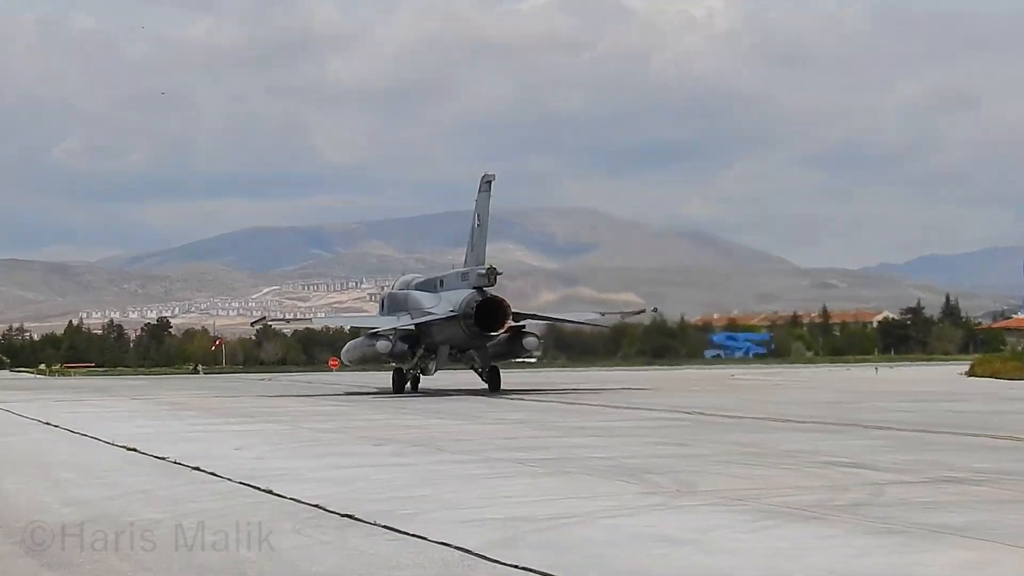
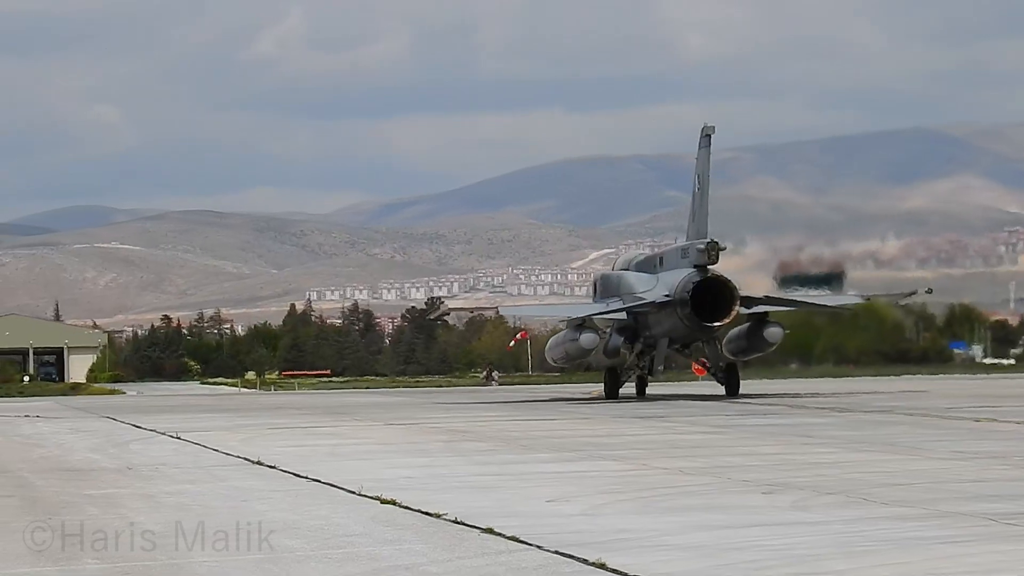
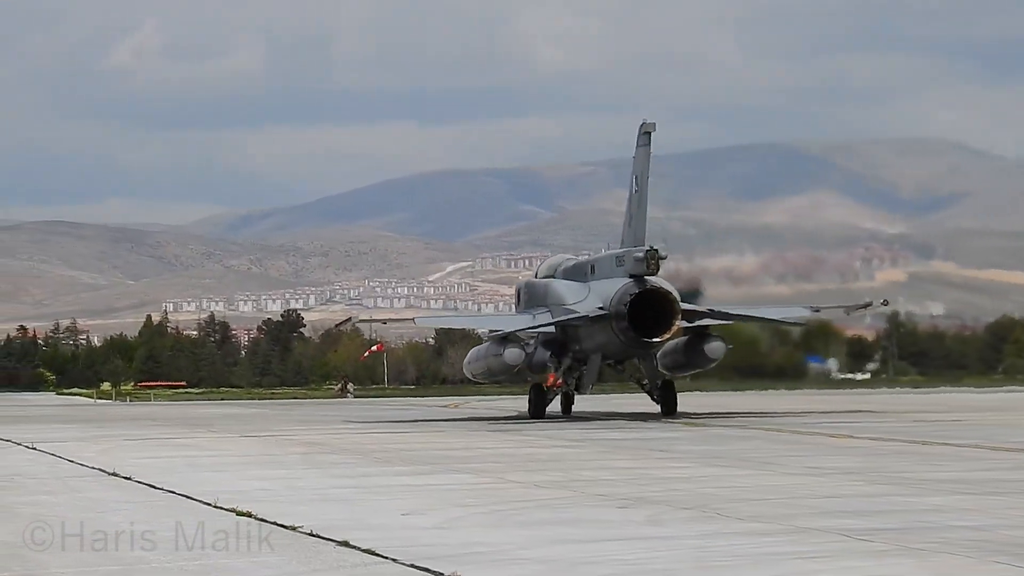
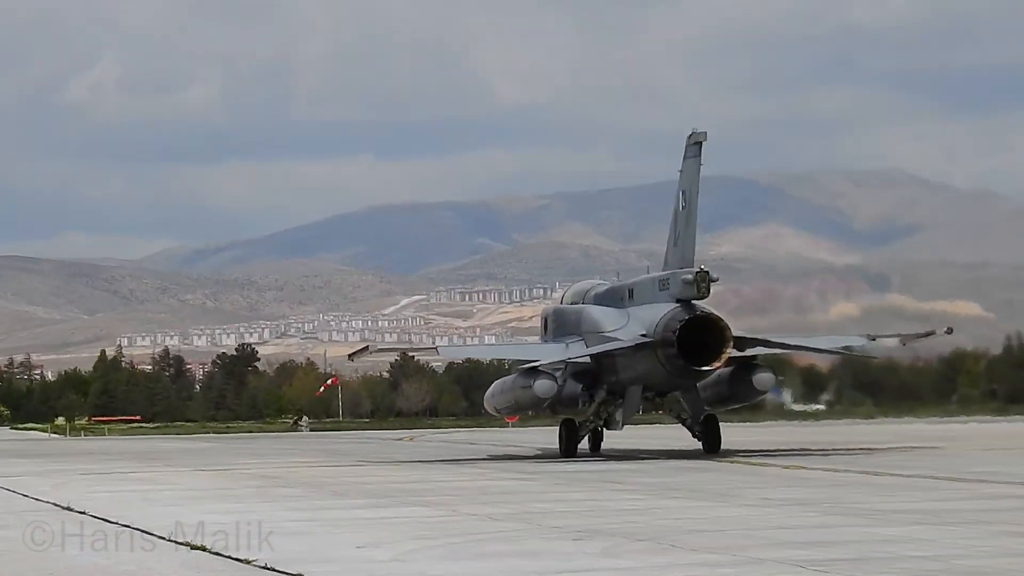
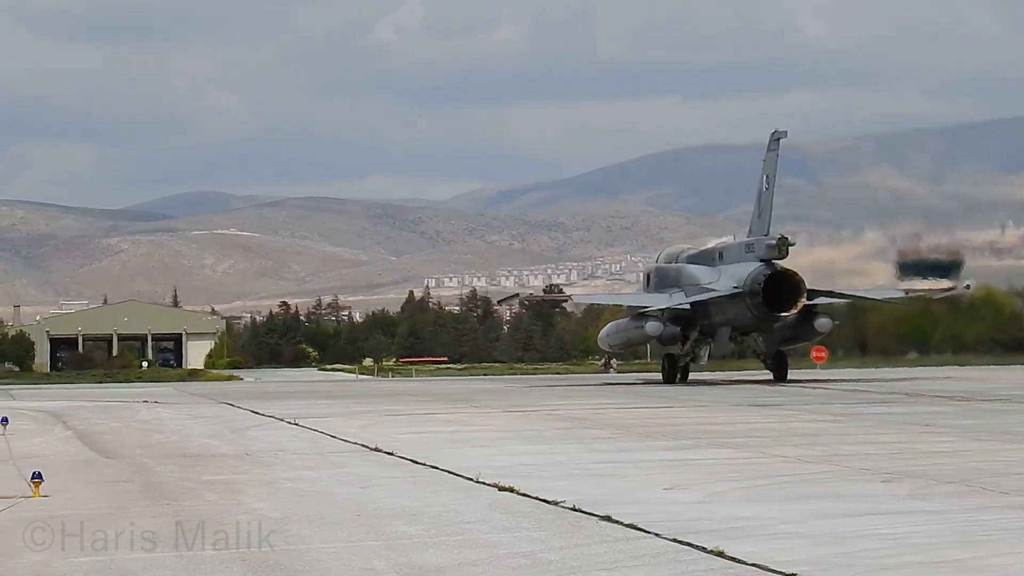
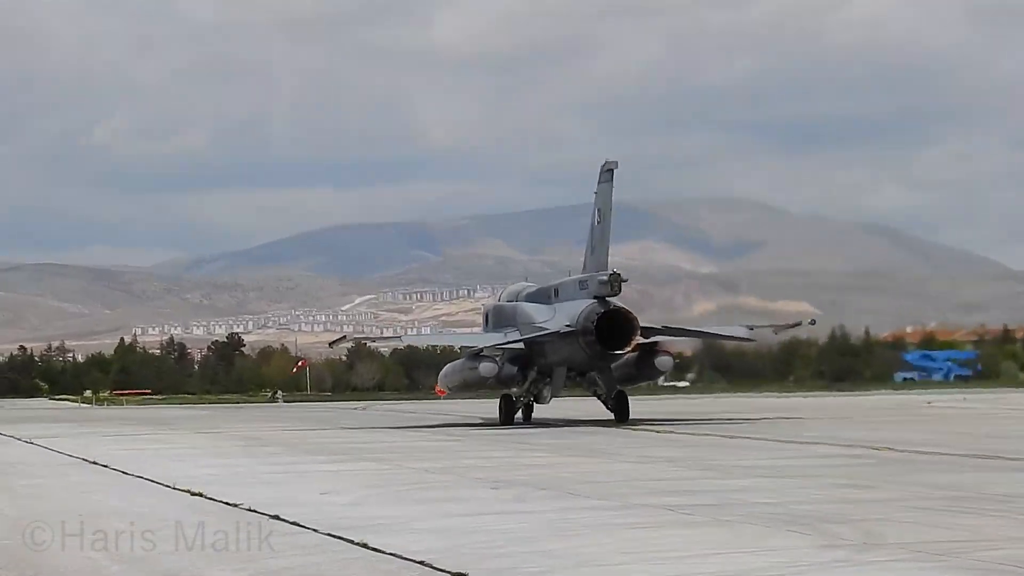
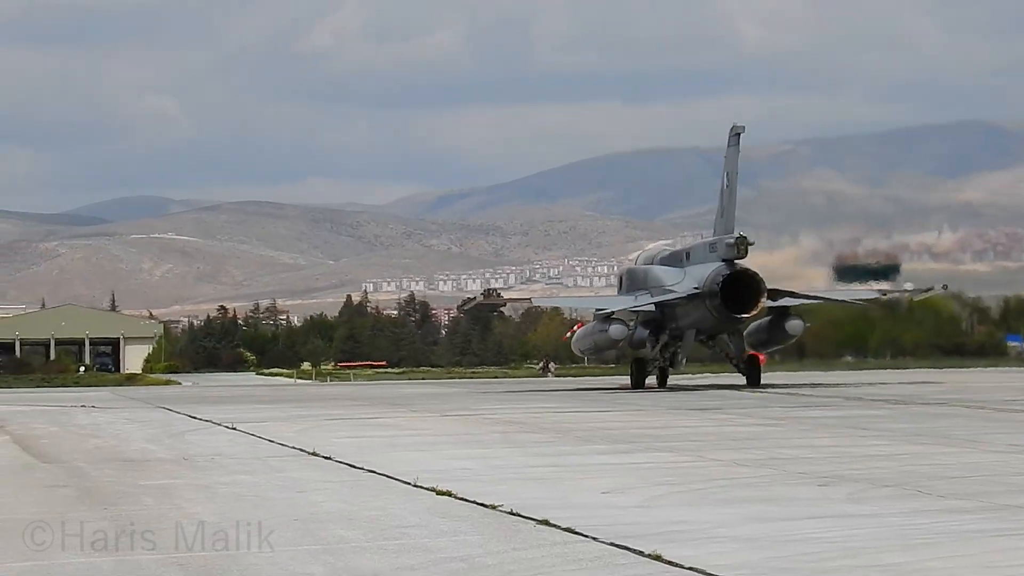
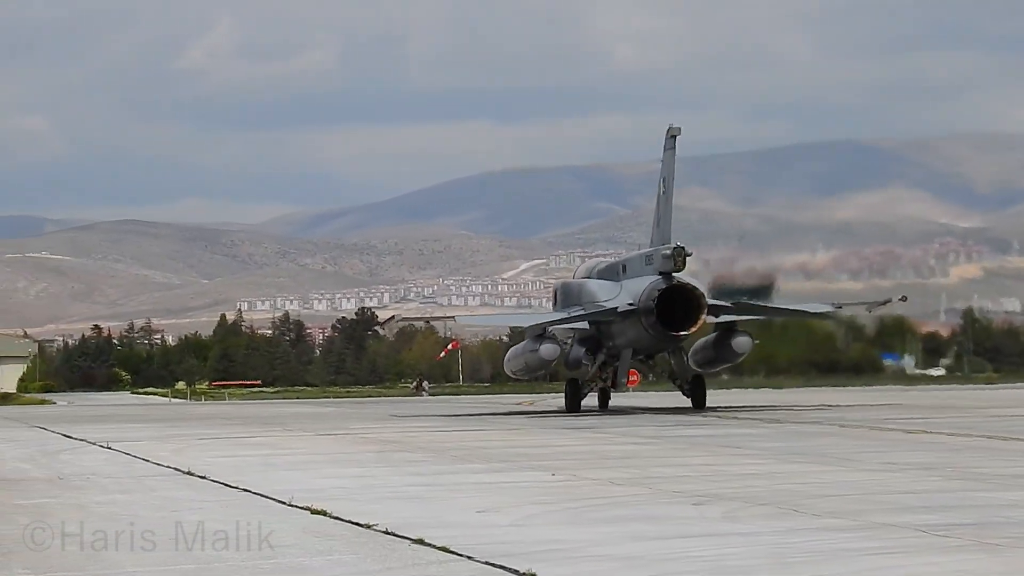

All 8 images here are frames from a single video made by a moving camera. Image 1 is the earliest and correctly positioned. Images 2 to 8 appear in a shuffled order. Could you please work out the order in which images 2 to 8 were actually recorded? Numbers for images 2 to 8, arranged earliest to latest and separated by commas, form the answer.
6, 4, 3, 8, 2, 7, 5
